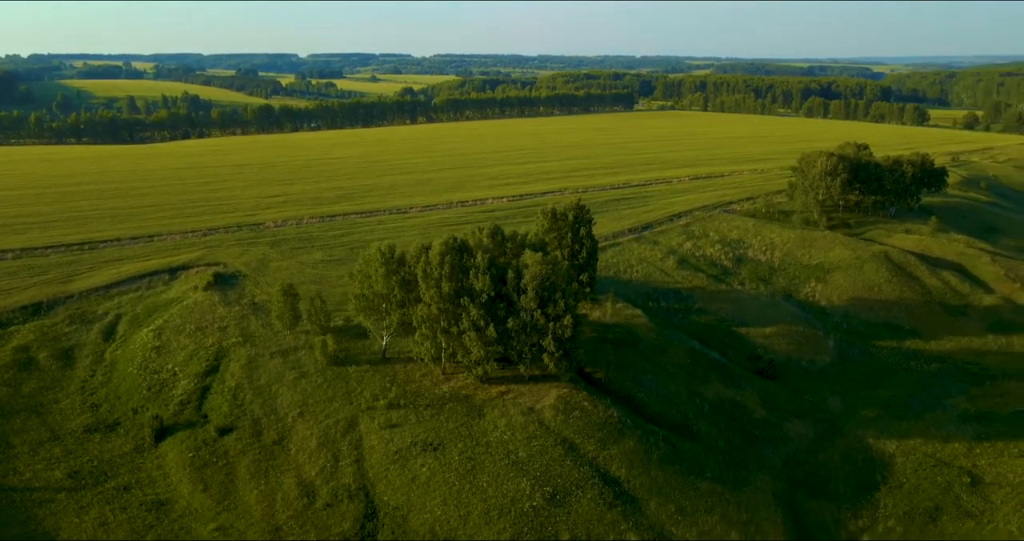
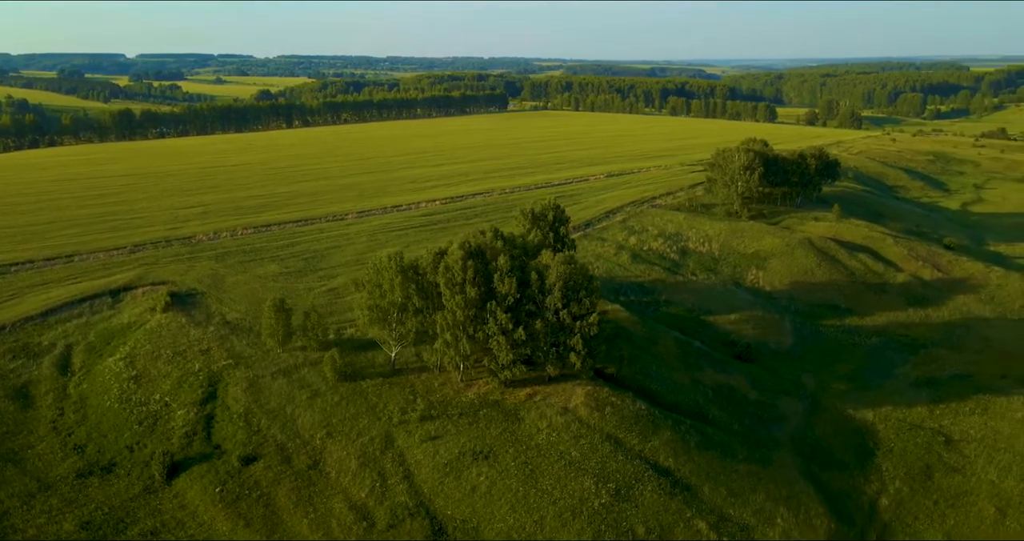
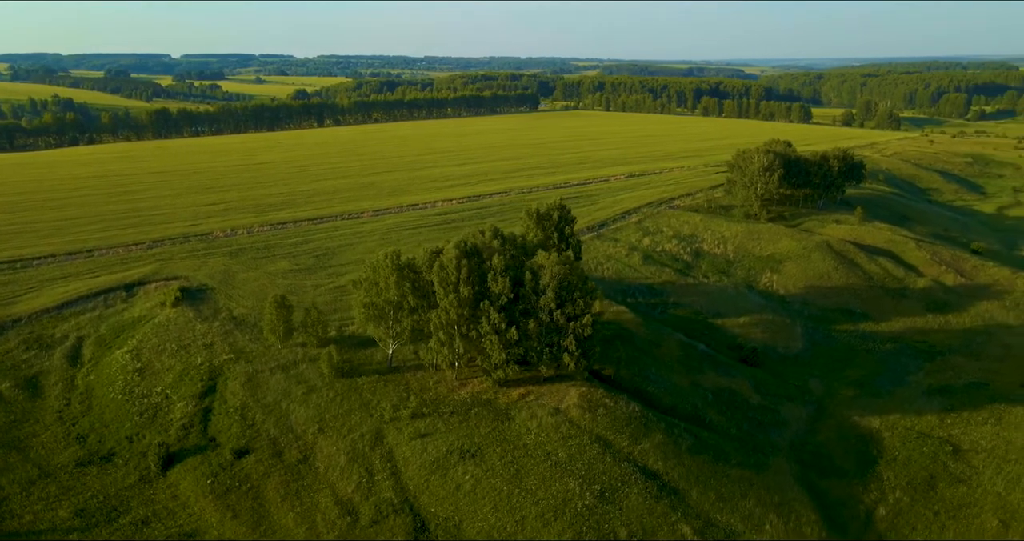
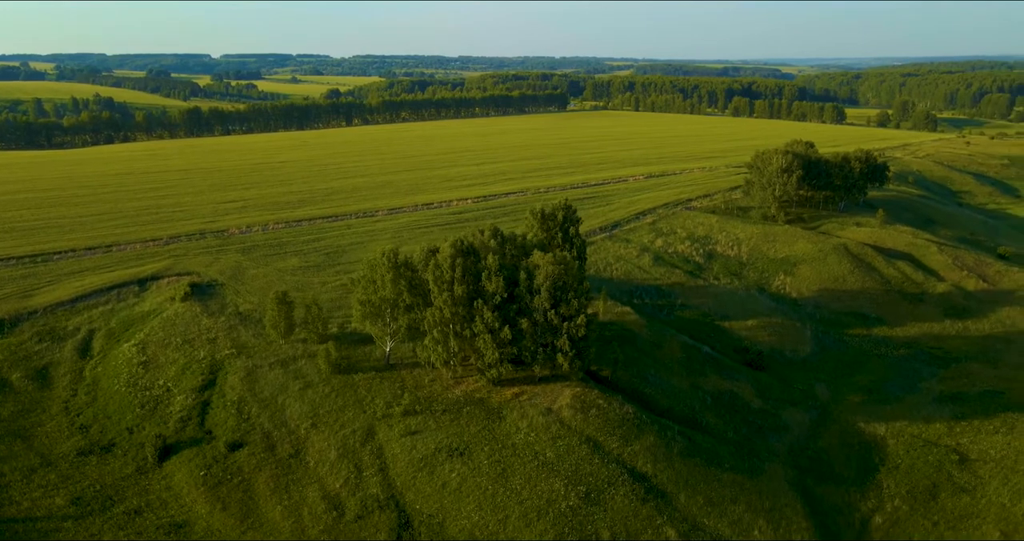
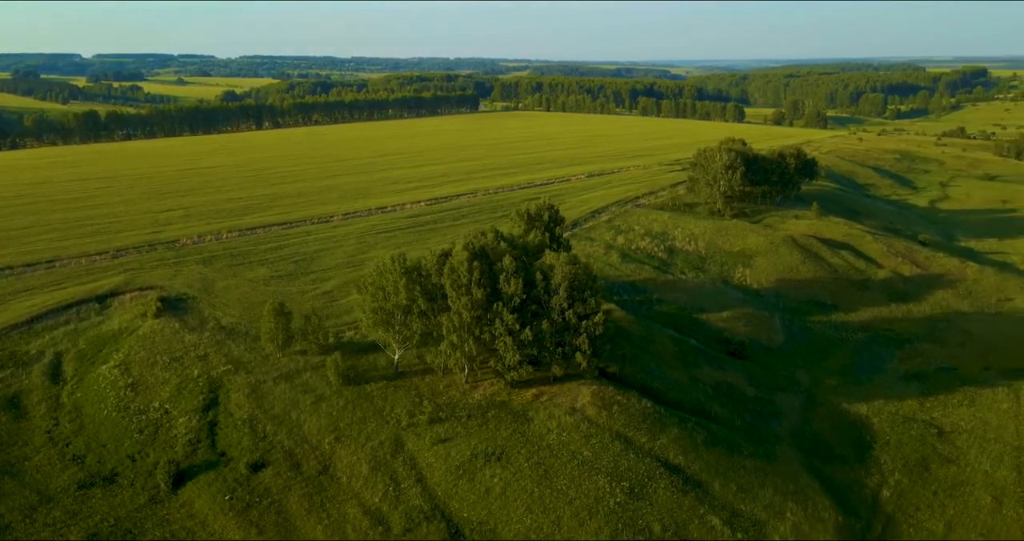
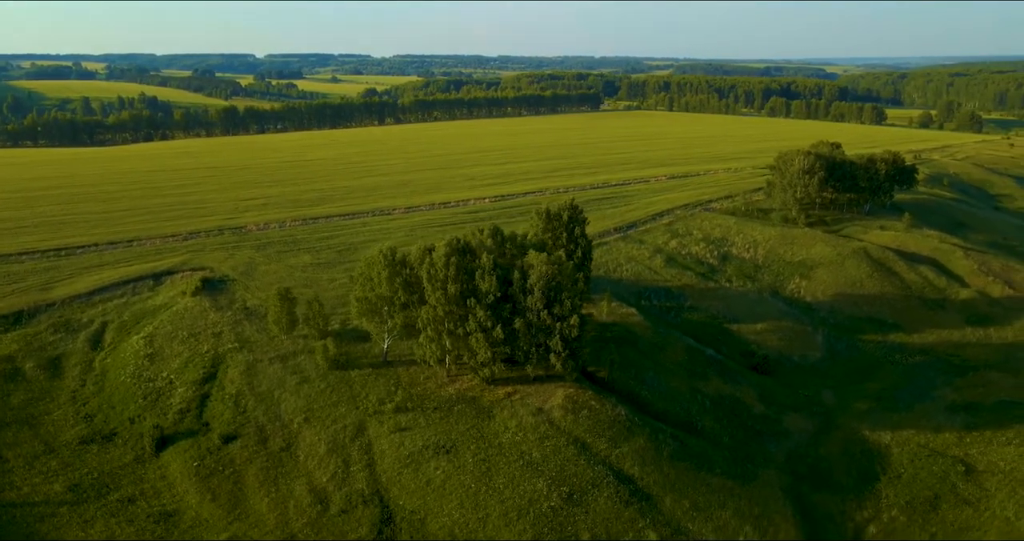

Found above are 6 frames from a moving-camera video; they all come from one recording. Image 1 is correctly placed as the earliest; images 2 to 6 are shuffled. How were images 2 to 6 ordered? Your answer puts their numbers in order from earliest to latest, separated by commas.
6, 4, 3, 2, 5
